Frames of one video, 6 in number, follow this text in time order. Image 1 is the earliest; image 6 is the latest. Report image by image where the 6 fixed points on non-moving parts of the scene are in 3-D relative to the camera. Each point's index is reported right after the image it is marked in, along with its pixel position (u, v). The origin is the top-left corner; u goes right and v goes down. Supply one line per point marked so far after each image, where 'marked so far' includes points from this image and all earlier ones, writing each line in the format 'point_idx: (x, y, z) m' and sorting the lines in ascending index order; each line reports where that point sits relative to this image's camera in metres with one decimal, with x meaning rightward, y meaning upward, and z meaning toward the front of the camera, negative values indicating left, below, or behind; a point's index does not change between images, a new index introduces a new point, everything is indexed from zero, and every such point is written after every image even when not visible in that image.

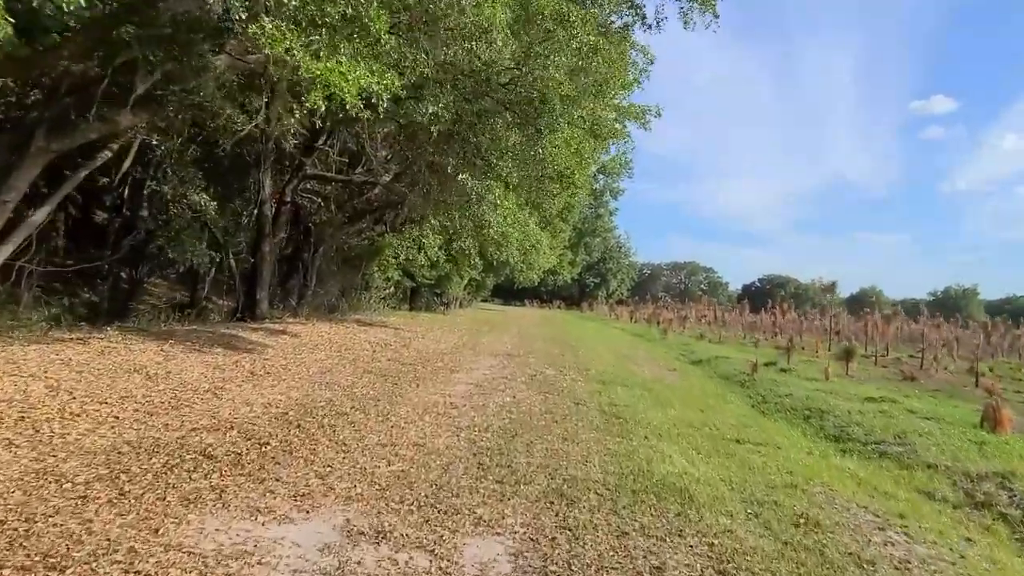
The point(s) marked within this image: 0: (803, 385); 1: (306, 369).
0: (+5.6, -1.9, +14.2) m
1: (-2.7, -1.1, +9.7) m
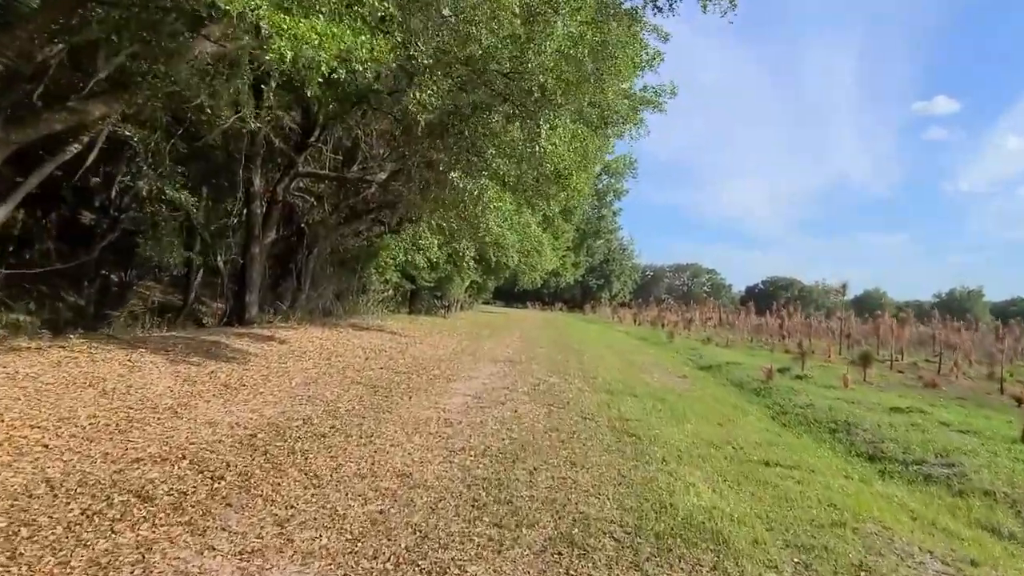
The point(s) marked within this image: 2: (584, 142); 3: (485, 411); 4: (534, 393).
0: (+5.7, -1.9, +13.3) m
1: (-2.7, -1.1, +8.9) m
2: (+1.5, +3.2, +15.9) m
3: (-0.3, -1.4, +8.3) m
4: (+0.3, -1.5, +10.3) m
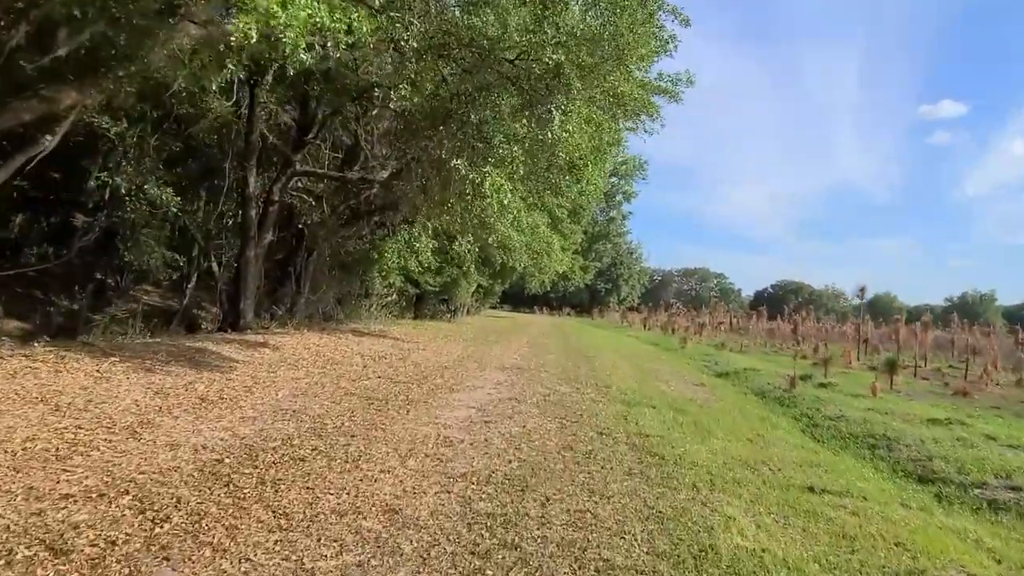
0: (+5.8, -2.0, +12.5) m
1: (-2.6, -1.1, +8.1) m
2: (+1.7, +3.2, +15.1) m
3: (-0.2, -1.4, +7.5) m
4: (+0.4, -1.5, +9.5) m
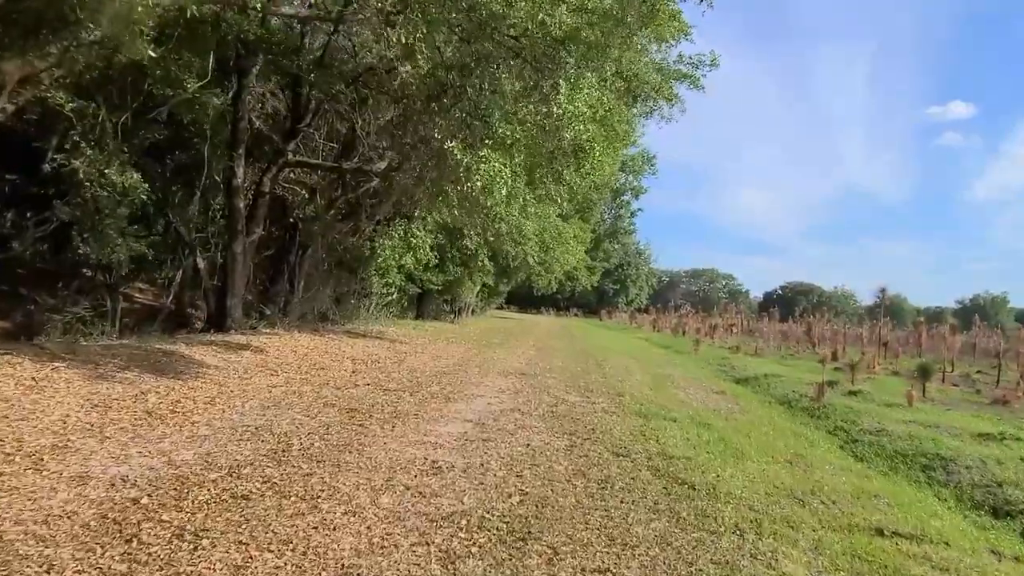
0: (+5.8, -2.0, +11.3) m
1: (-2.6, -1.1, +7.0) m
2: (+1.8, +3.2, +14.0) m
3: (-0.2, -1.4, +6.4) m
4: (+0.4, -1.5, +8.4) m
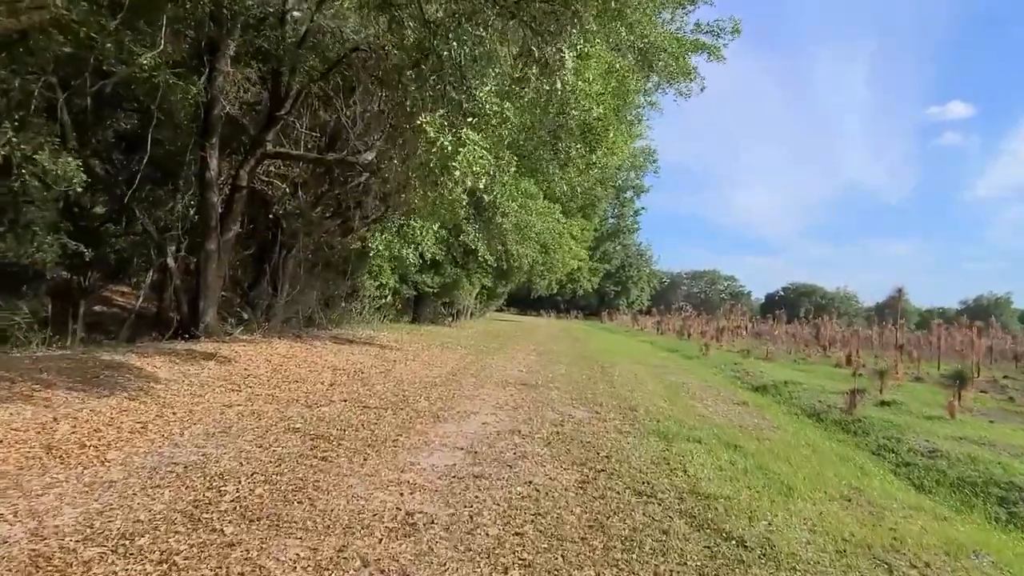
0: (+5.8, -2.0, +10.1) m
1: (-2.6, -1.1, +5.8) m
2: (+1.7, +3.2, +12.8) m
3: (-0.2, -1.4, +5.2) m
4: (+0.4, -1.5, +7.1) m
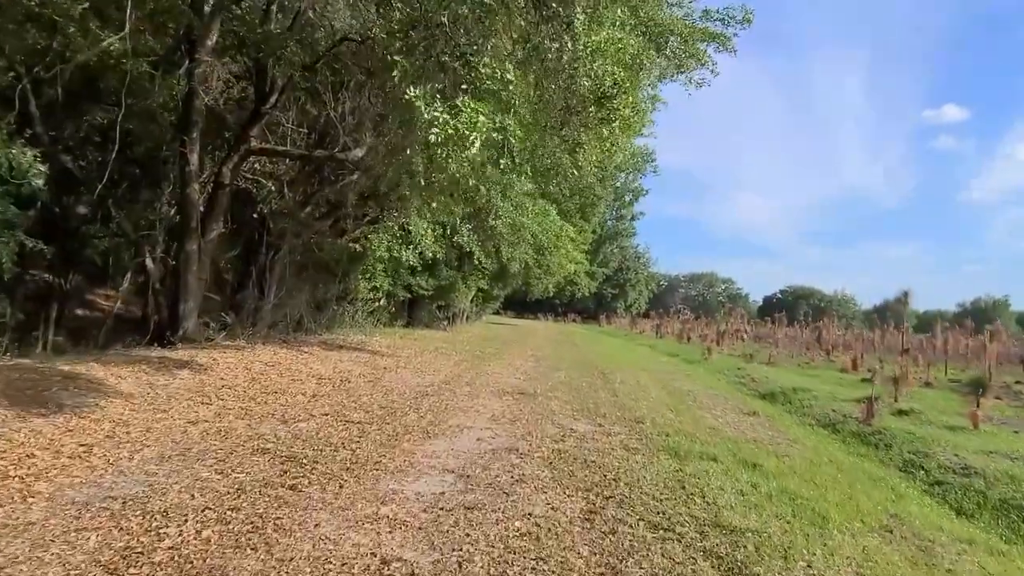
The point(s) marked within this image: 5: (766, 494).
0: (+5.8, -2.0, +9.4) m
1: (-2.6, -1.1, +5.1) m
2: (+1.7, +3.1, +12.1) m
3: (-0.2, -1.4, +4.5) m
4: (+0.4, -1.5, +6.4) m
5: (+2.0, -1.6, +5.9) m
